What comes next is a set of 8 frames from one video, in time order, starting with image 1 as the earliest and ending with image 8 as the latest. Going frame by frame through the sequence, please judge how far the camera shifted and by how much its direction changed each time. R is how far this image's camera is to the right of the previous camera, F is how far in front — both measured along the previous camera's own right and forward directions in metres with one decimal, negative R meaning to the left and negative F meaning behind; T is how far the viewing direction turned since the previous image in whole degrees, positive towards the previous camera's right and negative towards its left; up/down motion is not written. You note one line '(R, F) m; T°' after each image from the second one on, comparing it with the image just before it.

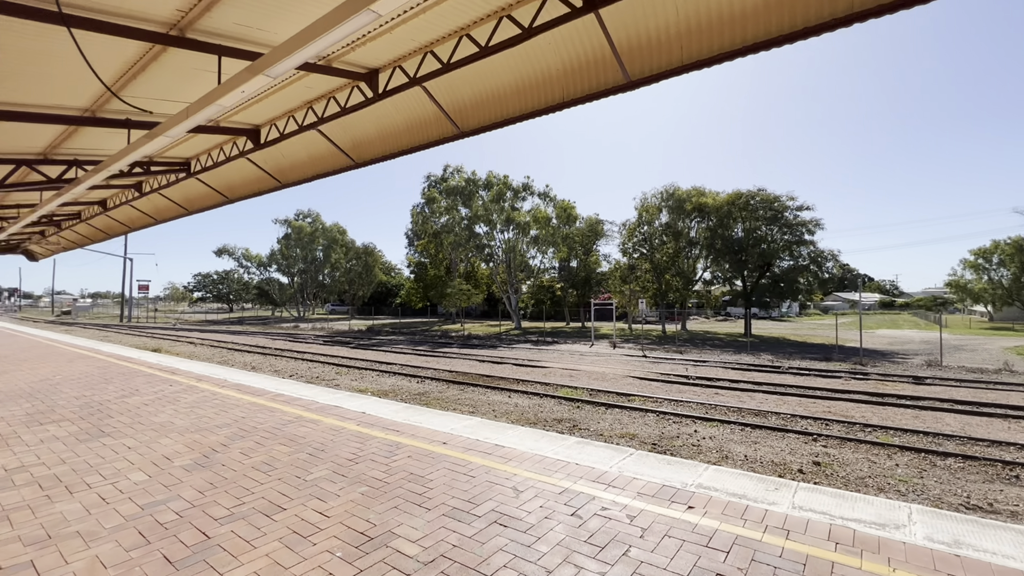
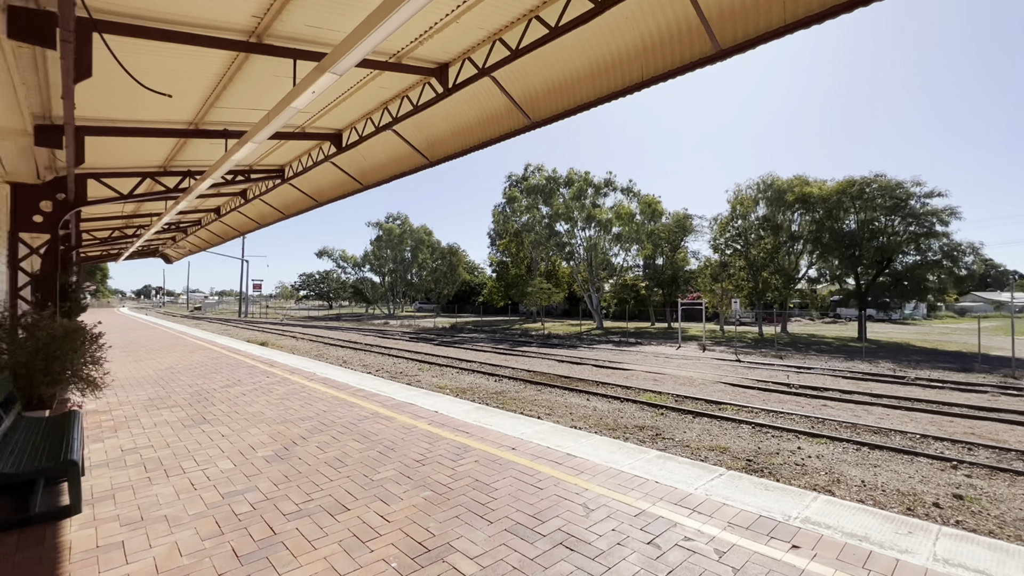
(+0.1, +0.3) m; -10°
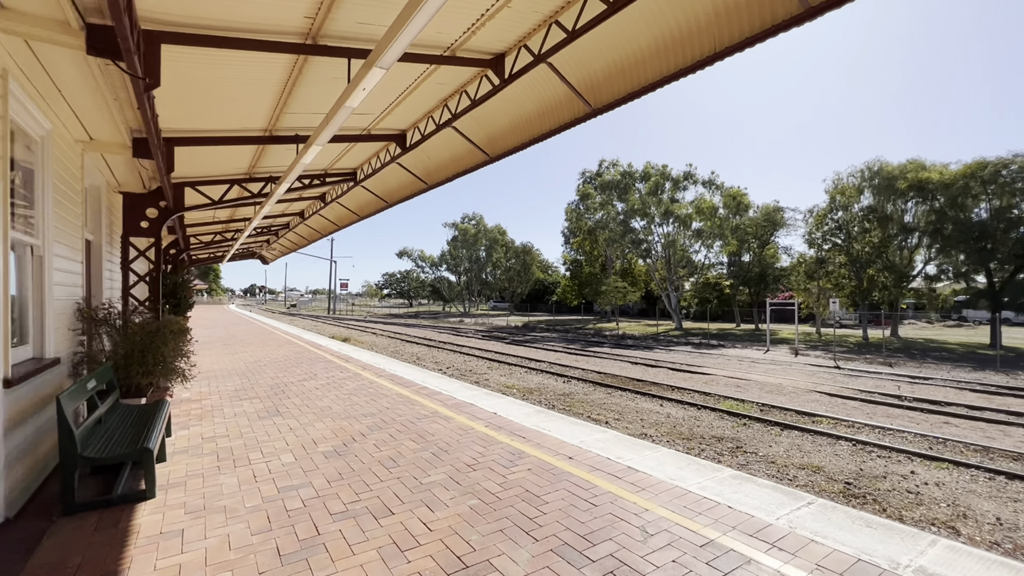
(+0.2, +0.3) m; -9°
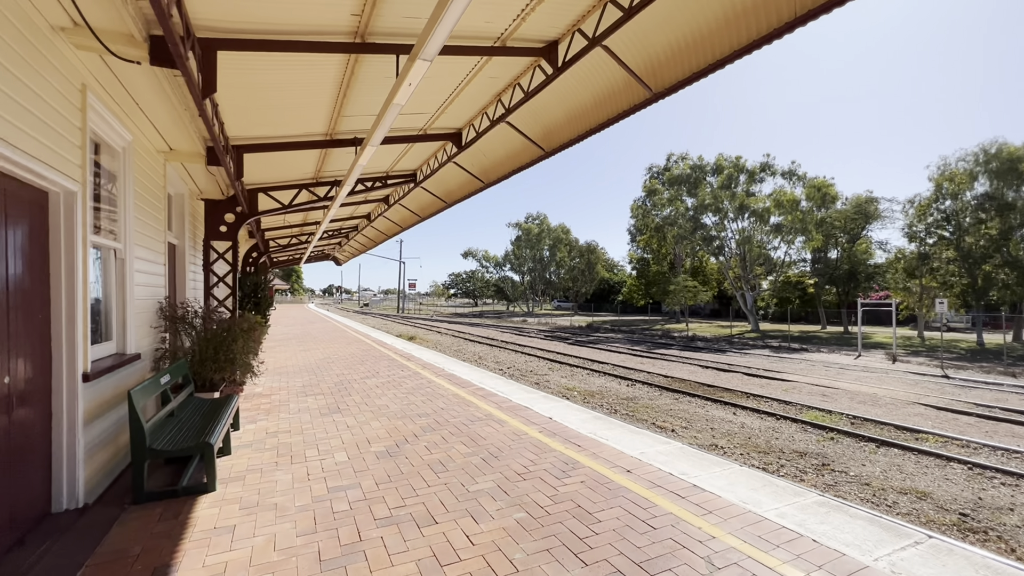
(+0.1, +0.2) m; -8°
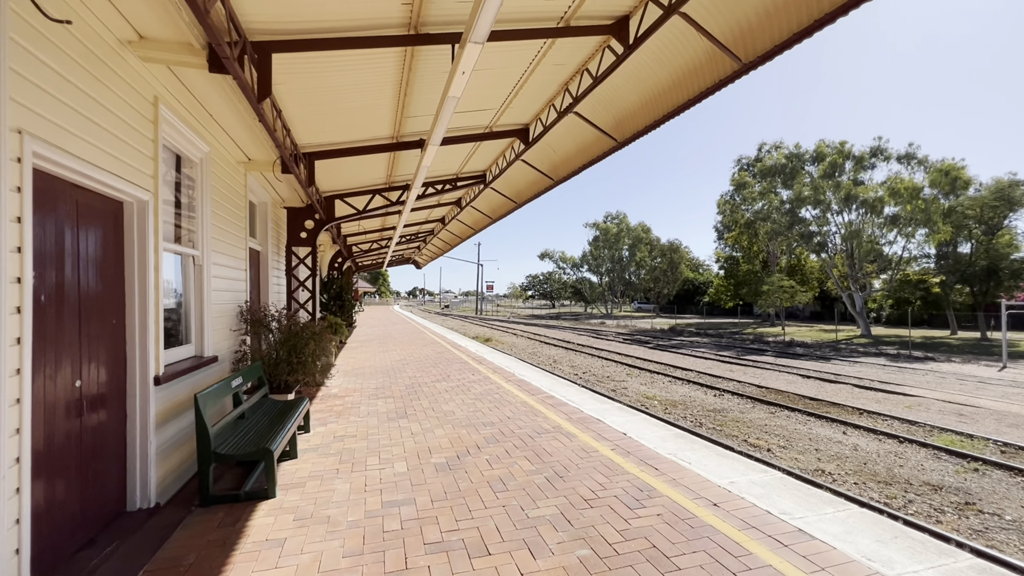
(+0.1, +0.4) m; -9°
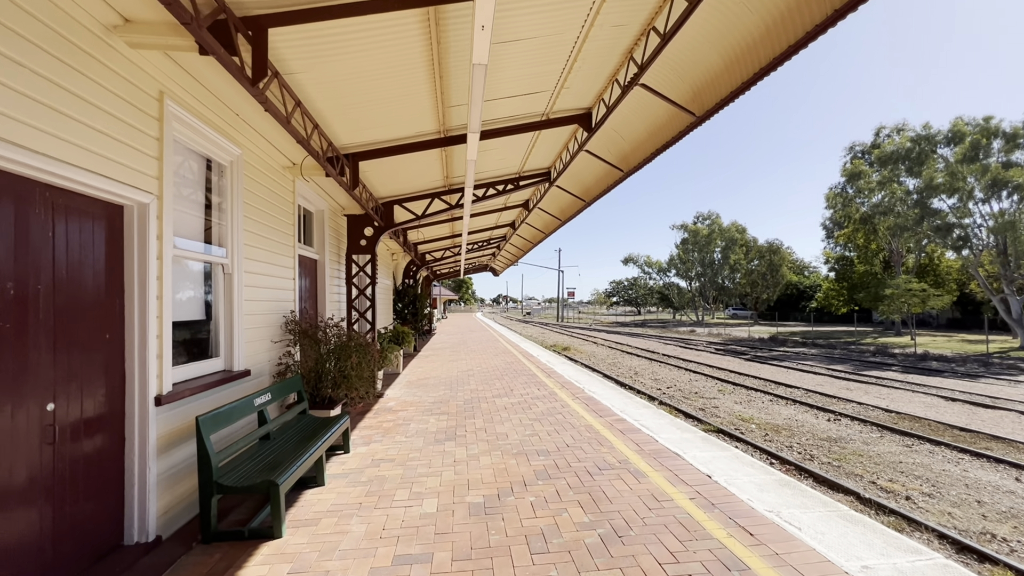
(+0.3, +0.8) m; -10°
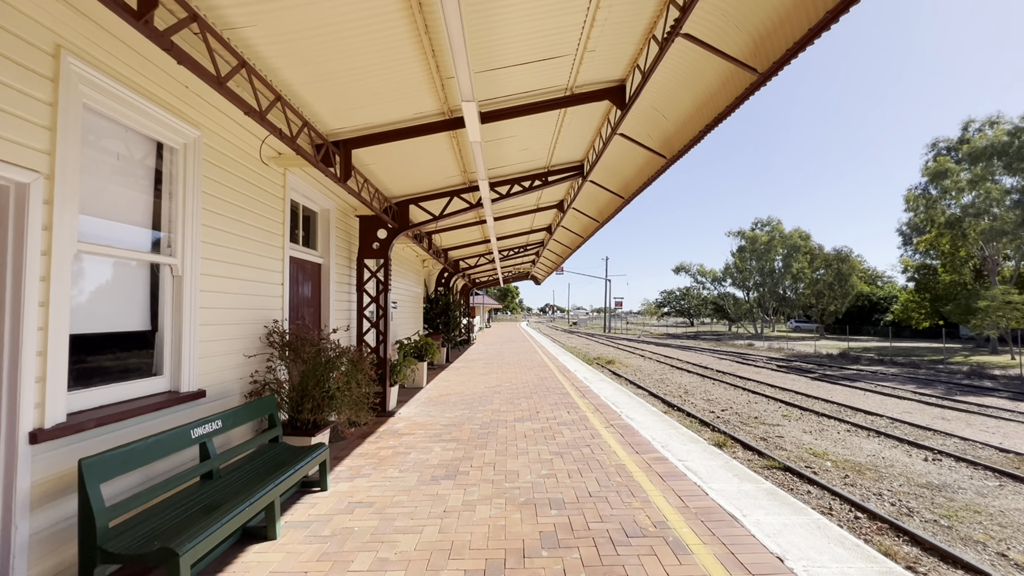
(+0.3, +1.0) m; -6°
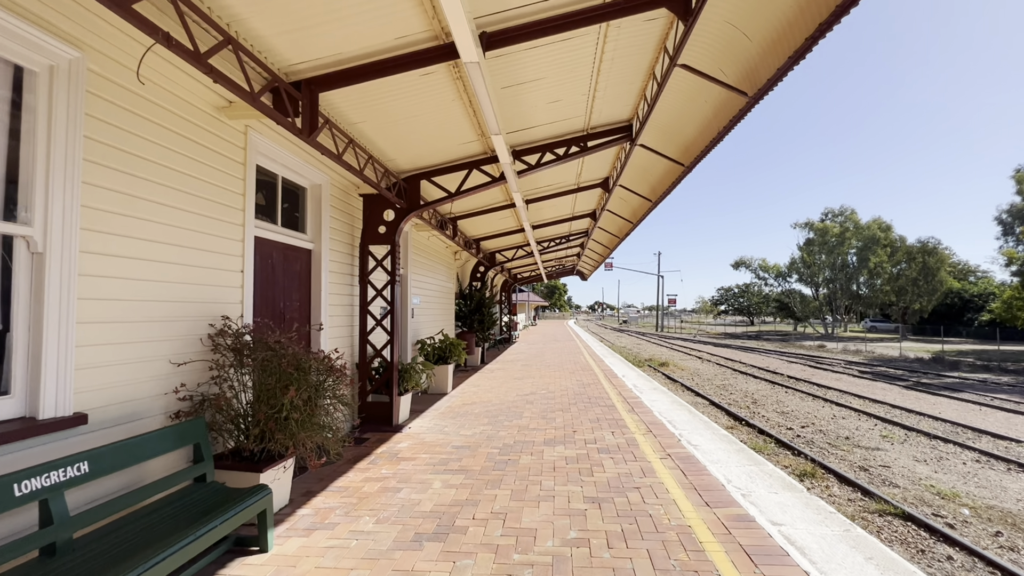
(+0.2, +1.3) m; -6°
